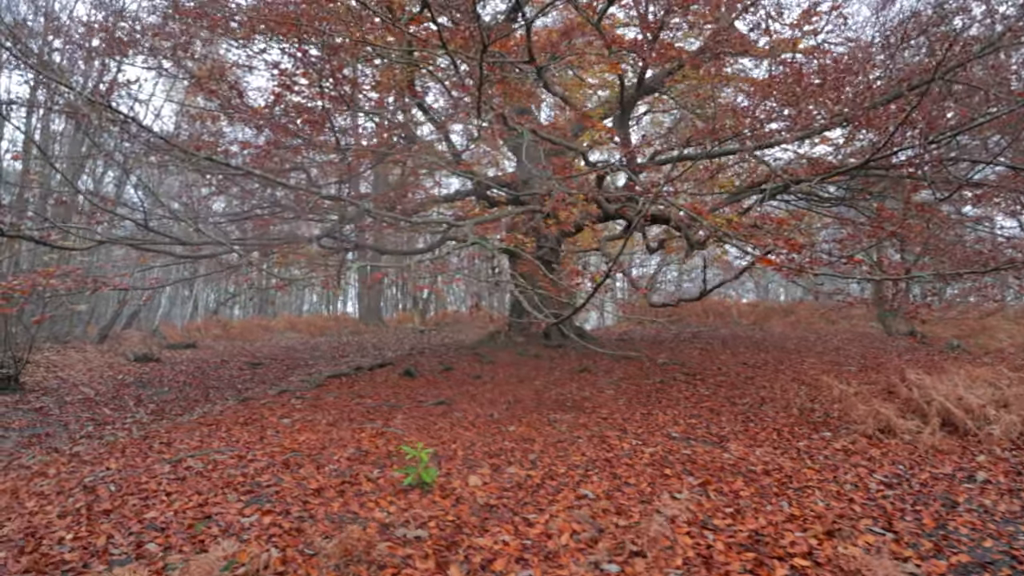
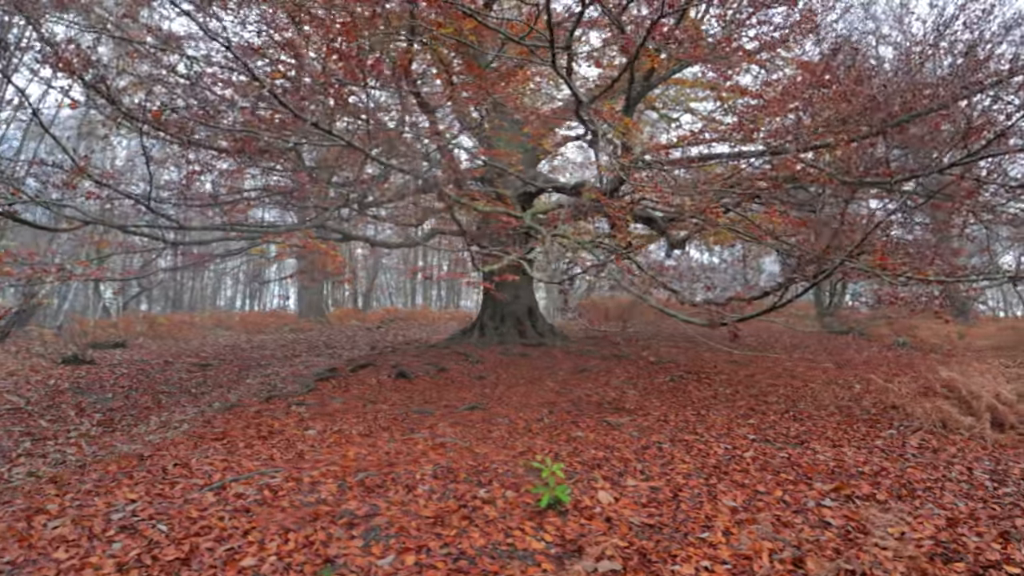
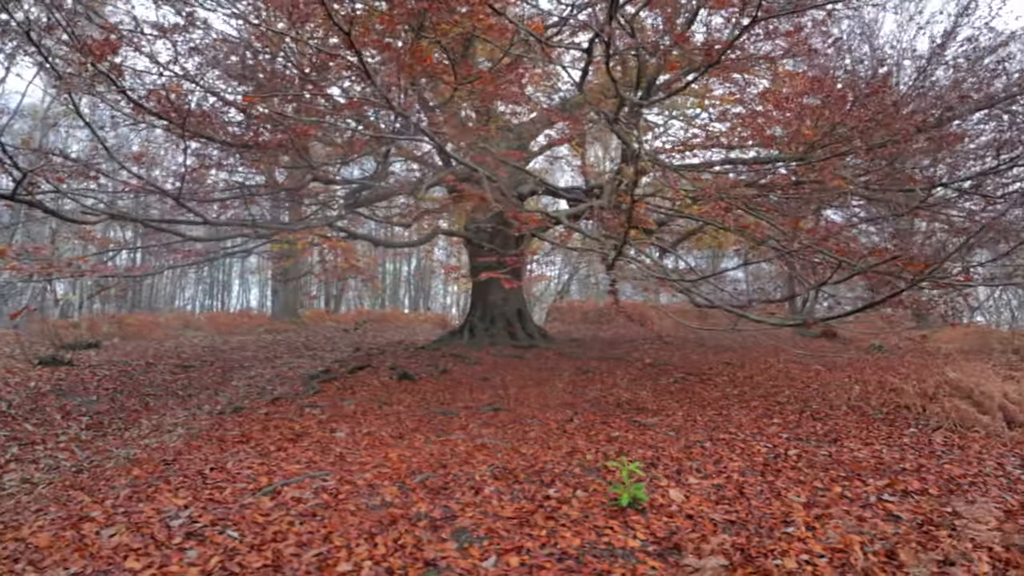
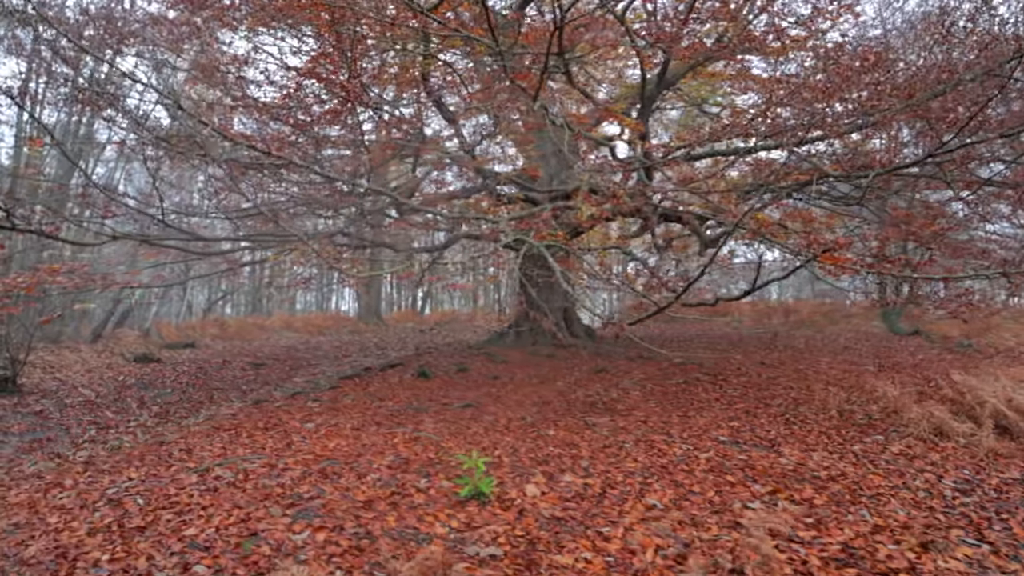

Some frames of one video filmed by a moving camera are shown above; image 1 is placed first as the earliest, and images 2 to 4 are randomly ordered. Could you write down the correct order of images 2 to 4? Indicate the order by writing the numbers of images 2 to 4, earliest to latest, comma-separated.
4, 2, 3
